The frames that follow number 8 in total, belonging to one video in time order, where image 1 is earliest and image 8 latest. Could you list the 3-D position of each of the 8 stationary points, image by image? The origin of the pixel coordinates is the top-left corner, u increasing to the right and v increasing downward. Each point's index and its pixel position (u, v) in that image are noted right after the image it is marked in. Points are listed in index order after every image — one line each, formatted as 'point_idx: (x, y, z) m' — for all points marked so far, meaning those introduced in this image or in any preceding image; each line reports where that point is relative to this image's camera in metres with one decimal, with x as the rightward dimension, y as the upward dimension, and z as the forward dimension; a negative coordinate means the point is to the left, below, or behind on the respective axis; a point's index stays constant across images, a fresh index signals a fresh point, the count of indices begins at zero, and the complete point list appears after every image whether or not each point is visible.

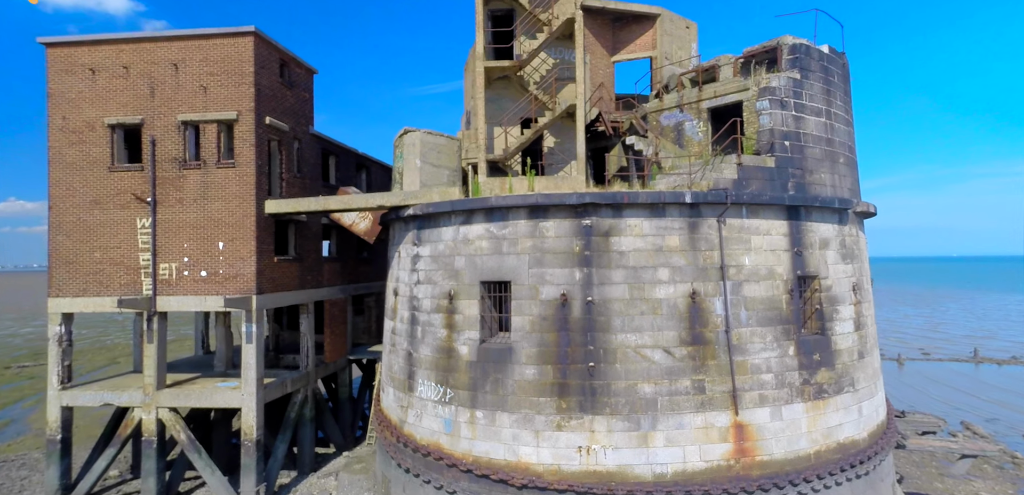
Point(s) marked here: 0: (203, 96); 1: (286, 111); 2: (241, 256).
0: (-9.4, +4.6, +16.7) m
1: (-7.6, +4.6, +18.4) m
2: (-8.2, -0.3, +16.6) m
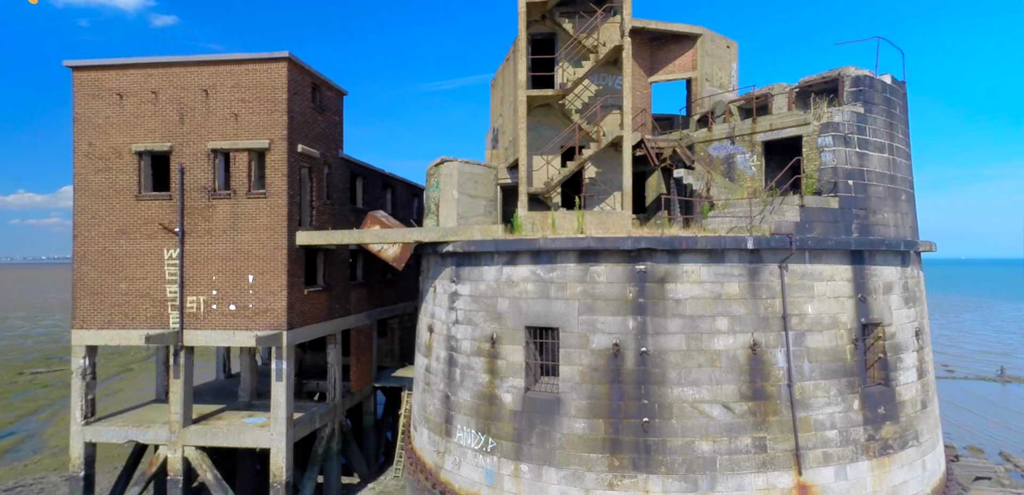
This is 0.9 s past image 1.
0: (-8.1, +3.6, +16.1) m
1: (-6.3, +3.6, +17.8) m
2: (-7.0, -1.2, +15.9) m
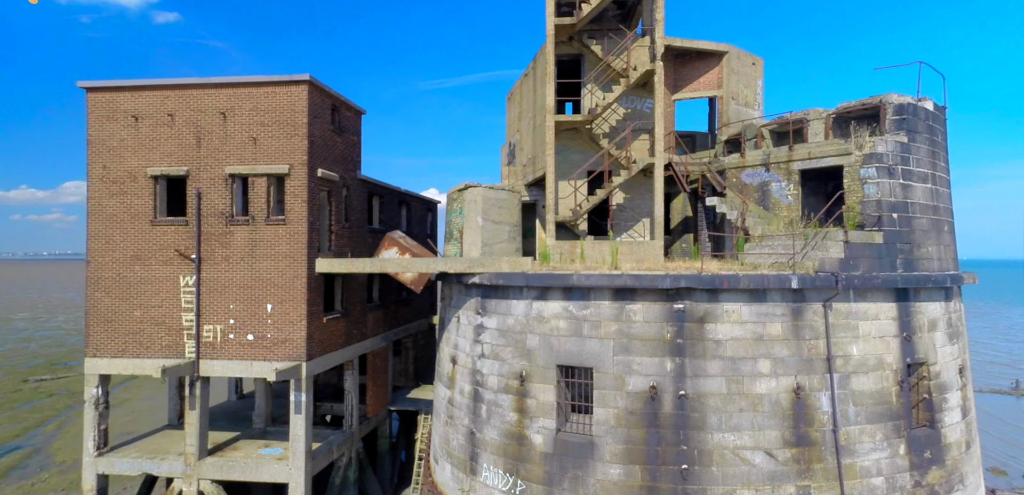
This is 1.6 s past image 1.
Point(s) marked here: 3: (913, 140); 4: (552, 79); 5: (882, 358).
0: (-7.4, +2.8, +15.6) m
1: (-5.5, +2.8, +17.3) m
2: (-6.2, -2.0, +15.5) m
3: (+10.2, +2.7, +14.0) m
4: (+1.2, +4.8, +15.7) m
5: (+8.6, -2.5, +12.7) m
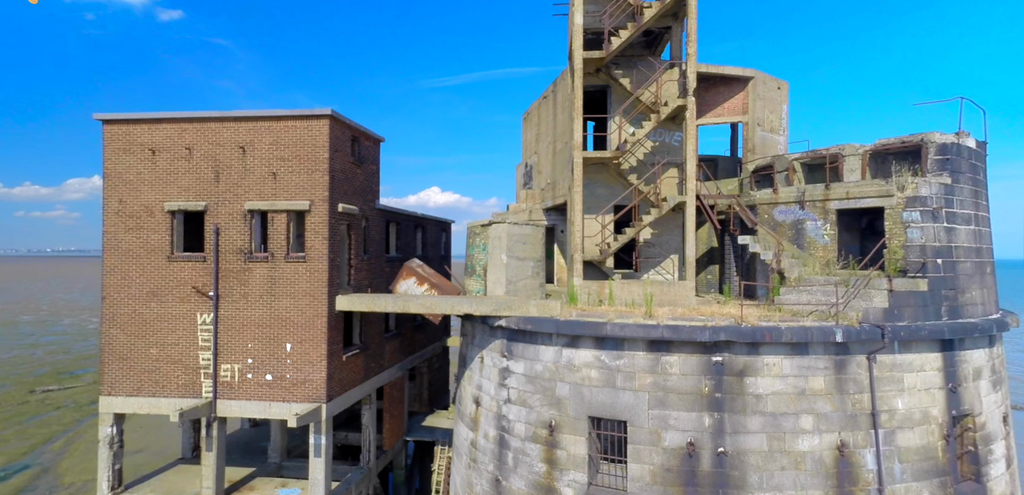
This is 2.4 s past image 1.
0: (-6.6, +1.8, +15.3) m
1: (-4.8, +1.7, +16.9) m
2: (-5.5, -3.1, +15.1) m
3: (+10.9, +1.6, +13.5) m
4: (+1.9, +3.7, +15.3) m
5: (+9.3, -3.6, +12.2) m
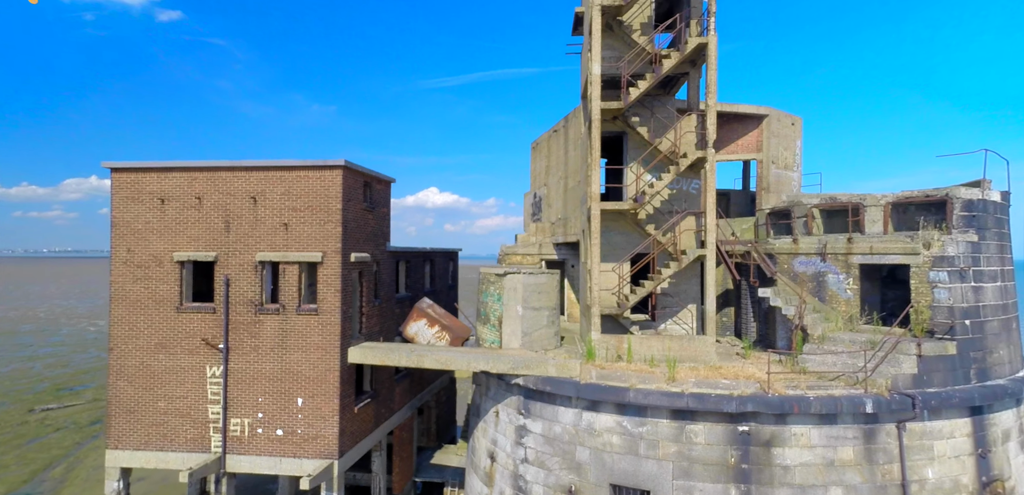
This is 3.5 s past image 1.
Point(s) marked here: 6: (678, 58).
0: (-6.2, +0.4, +15.0) m
1: (-4.4, +0.3, +16.7) m
2: (-5.1, -4.5, +14.8) m
3: (+11.4, +0.2, +13.3) m
4: (+2.3, +2.3, +15.0) m
5: (+9.7, -5.0, +11.9) m
6: (+4.4, +5.0, +14.7) m
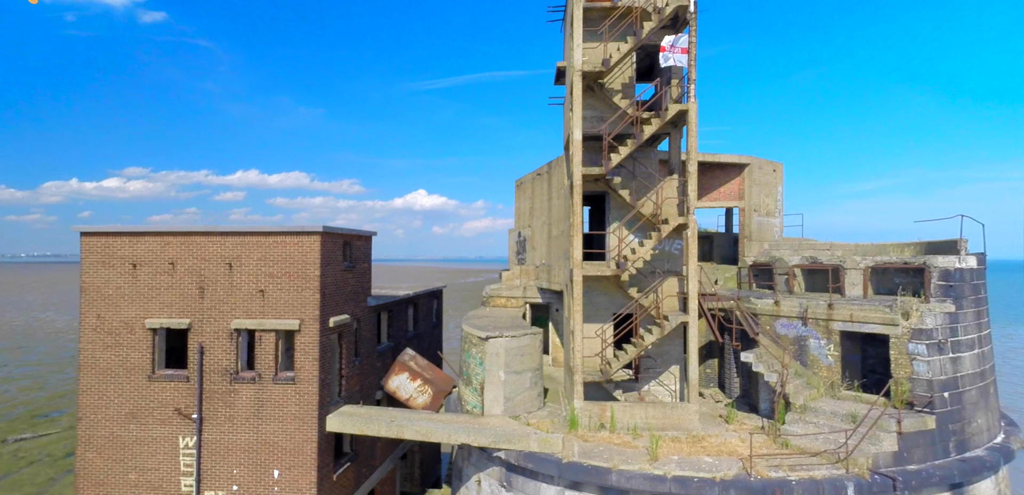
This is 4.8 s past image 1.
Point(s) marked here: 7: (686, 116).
0: (-6.7, -1.4, +14.6) m
1: (-4.9, -1.5, +16.4) m
2: (-5.6, -6.3, +14.4) m
3: (+10.9, -1.5, +13.4) m
4: (+1.8, +0.5, +15.0) m
5: (+9.3, -6.7, +11.9) m
6: (+3.9, +3.3, +14.7) m
7: (+4.7, +3.5, +14.7) m
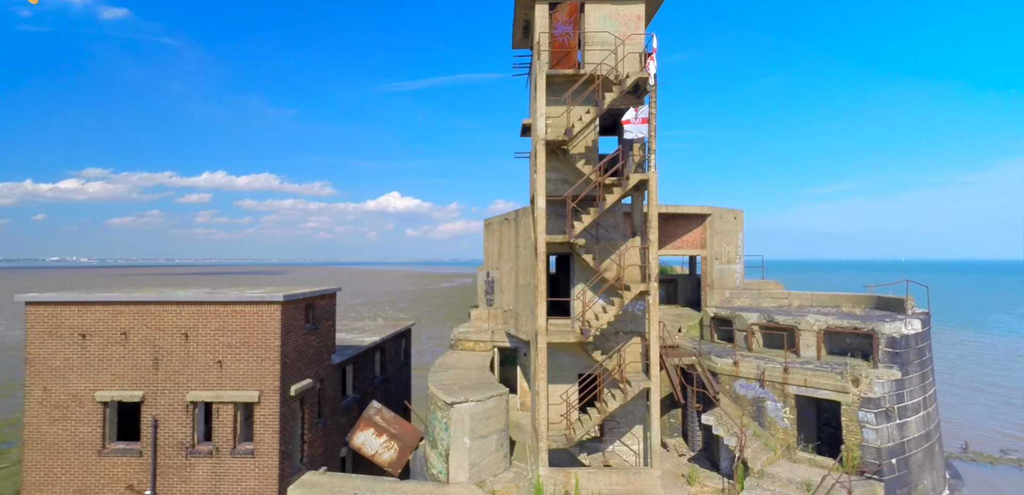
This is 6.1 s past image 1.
0: (-7.6, -3.2, +14.3) m
1: (-5.9, -3.3, +16.1) m
2: (-6.5, -8.1, +14.0) m
3: (+10.0, -3.2, +14.0) m
4: (+0.9, -1.3, +15.1) m
5: (+8.5, -8.4, +12.4) m
6: (+2.9, +1.5, +14.9) m
7: (+3.7, +1.7, +15.0) m
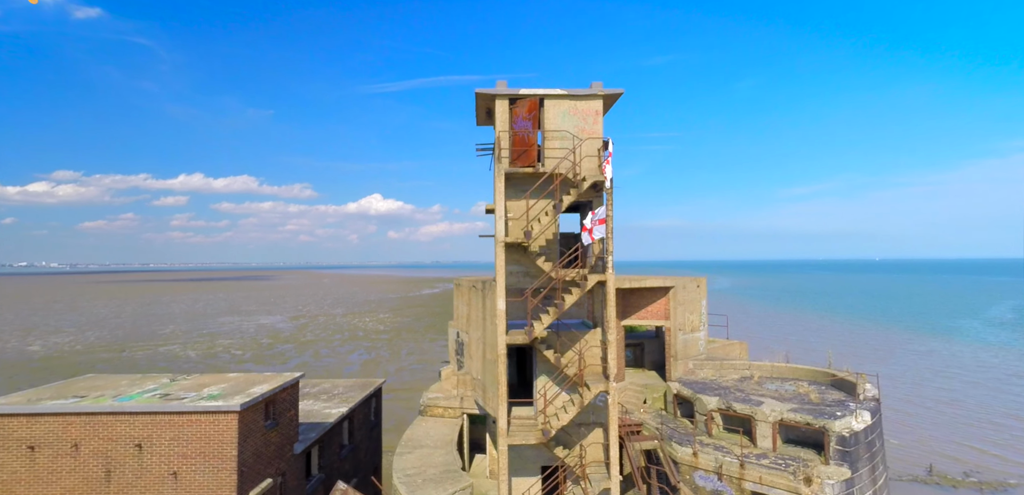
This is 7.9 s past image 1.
0: (-8.6, -6.0, +14.0) m
1: (-7.0, -6.1, +15.9) m
2: (-7.4, -10.8, +13.7) m
3: (+9.0, -5.9, +14.4) m
4: (-0.2, -4.0, +15.2) m
5: (+7.6, -11.1, +12.7) m
6: (+1.8, -1.2, +15.2) m
7: (+2.6, -1.0, +15.3) m
